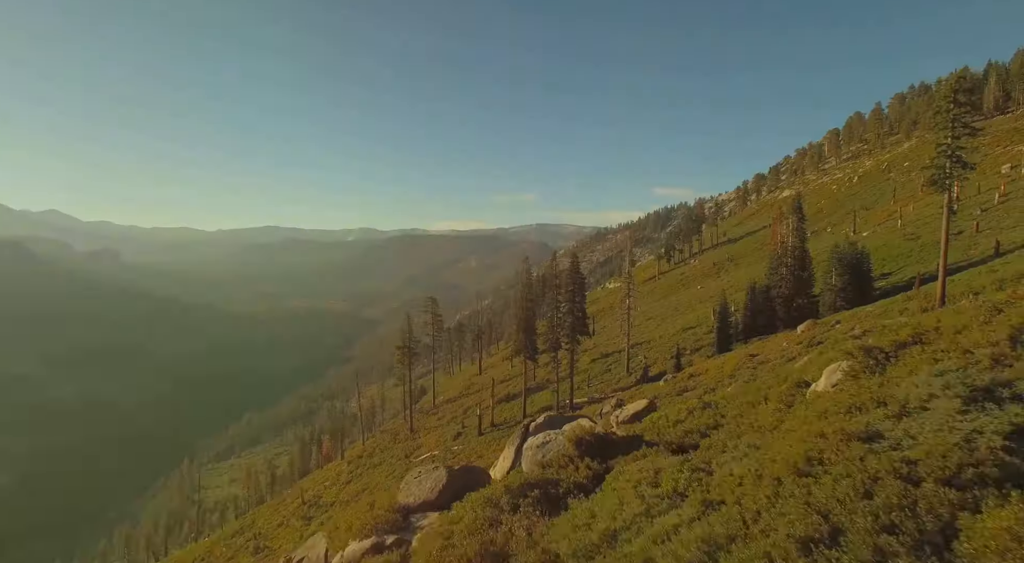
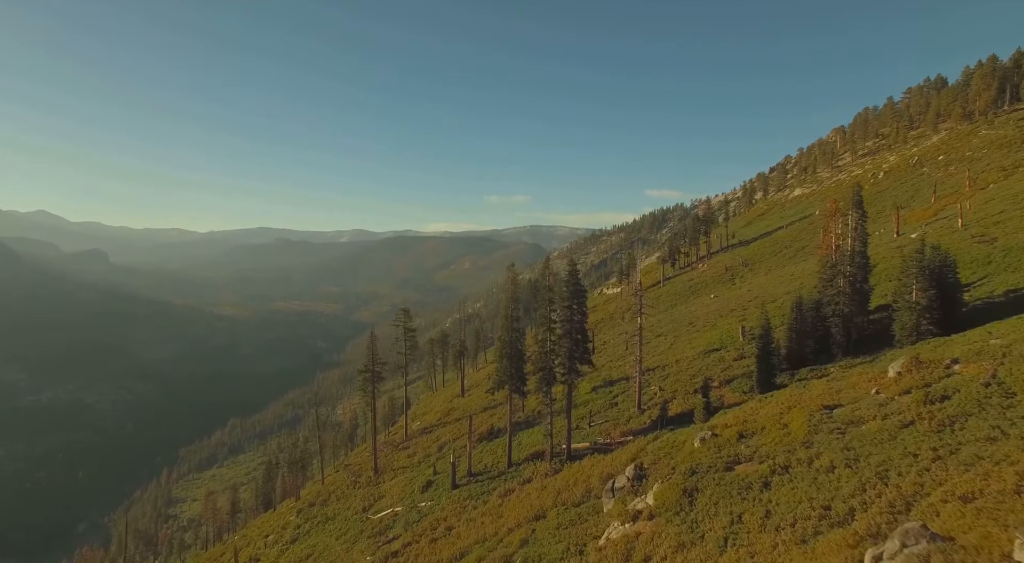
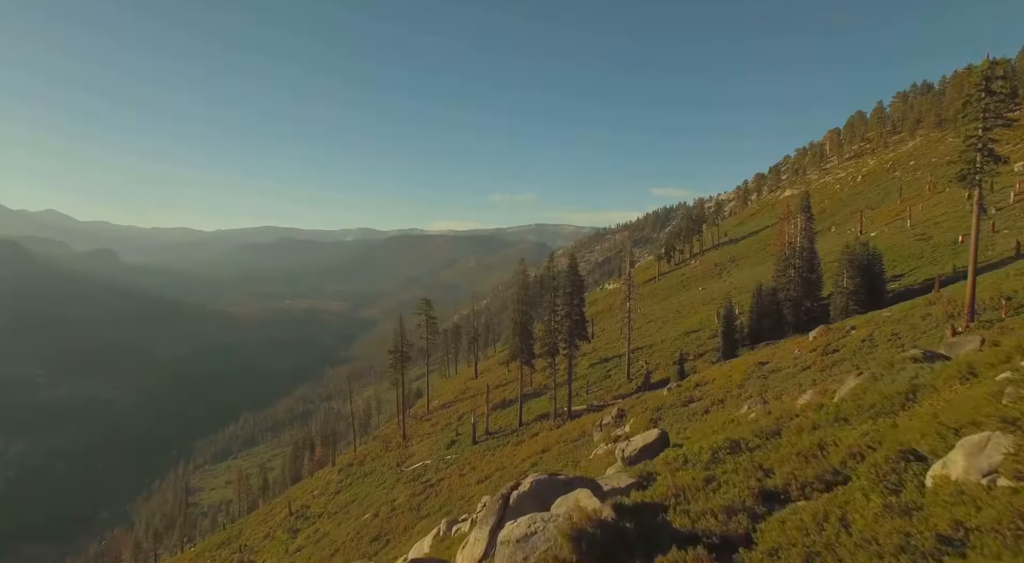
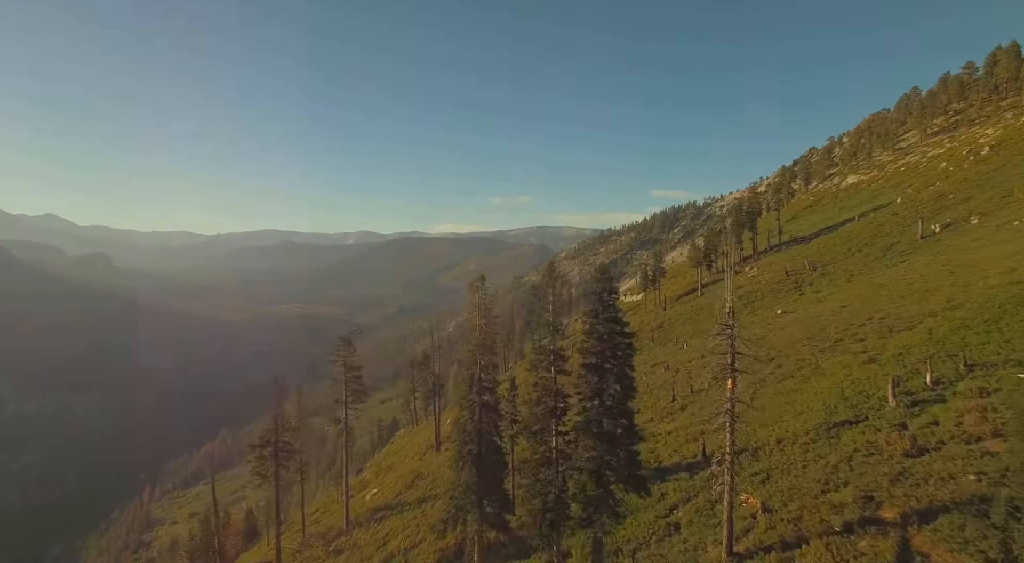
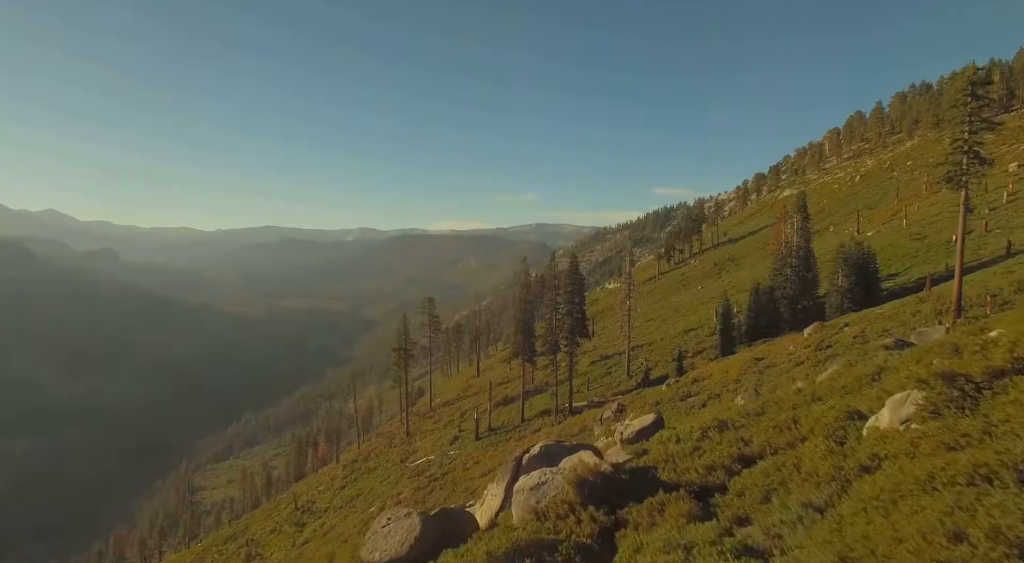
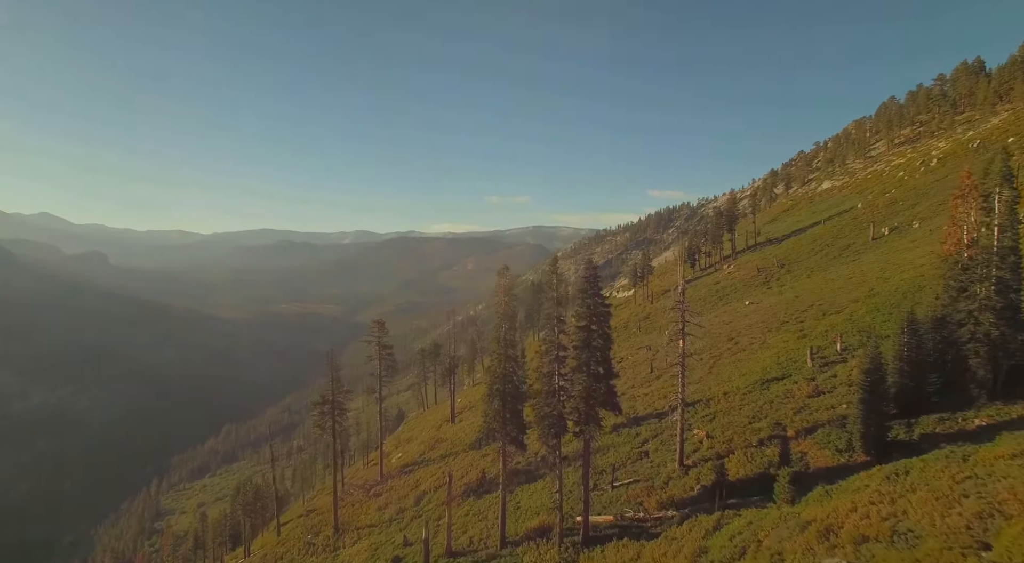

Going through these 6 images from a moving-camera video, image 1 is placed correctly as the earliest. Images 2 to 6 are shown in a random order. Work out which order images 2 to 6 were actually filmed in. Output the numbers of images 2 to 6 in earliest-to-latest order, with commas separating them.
5, 3, 2, 6, 4
